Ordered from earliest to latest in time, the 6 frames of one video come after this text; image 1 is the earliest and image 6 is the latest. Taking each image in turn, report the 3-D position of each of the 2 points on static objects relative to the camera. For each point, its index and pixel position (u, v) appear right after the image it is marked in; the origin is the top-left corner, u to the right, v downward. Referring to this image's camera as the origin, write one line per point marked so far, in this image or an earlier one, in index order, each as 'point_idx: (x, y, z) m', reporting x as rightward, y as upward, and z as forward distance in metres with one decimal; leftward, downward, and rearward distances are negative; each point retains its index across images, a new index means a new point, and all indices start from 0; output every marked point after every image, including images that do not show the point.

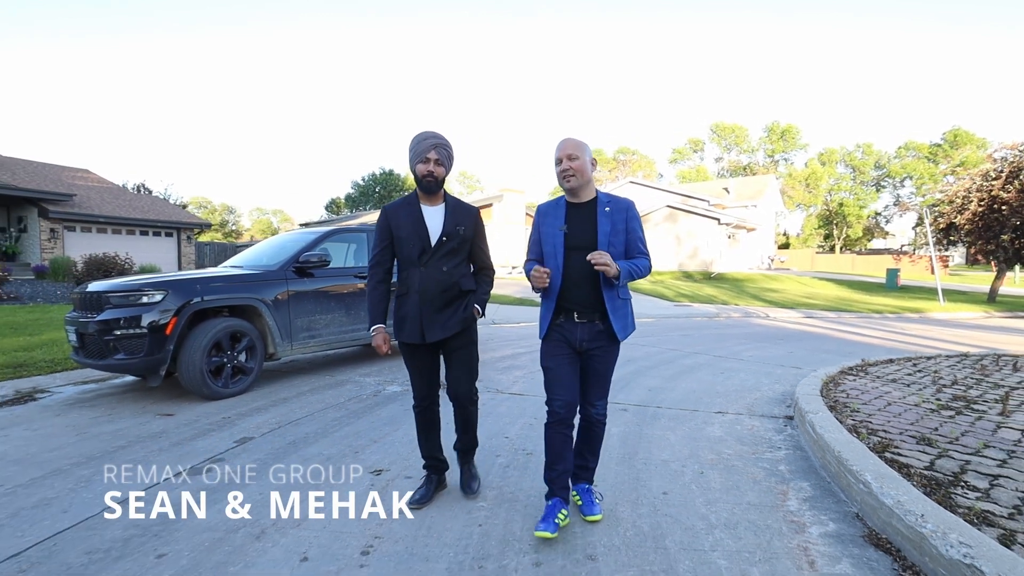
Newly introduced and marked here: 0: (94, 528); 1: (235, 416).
0: (-2.6, -1.5, +3.1) m
1: (-3.1, -1.4, +5.3) m
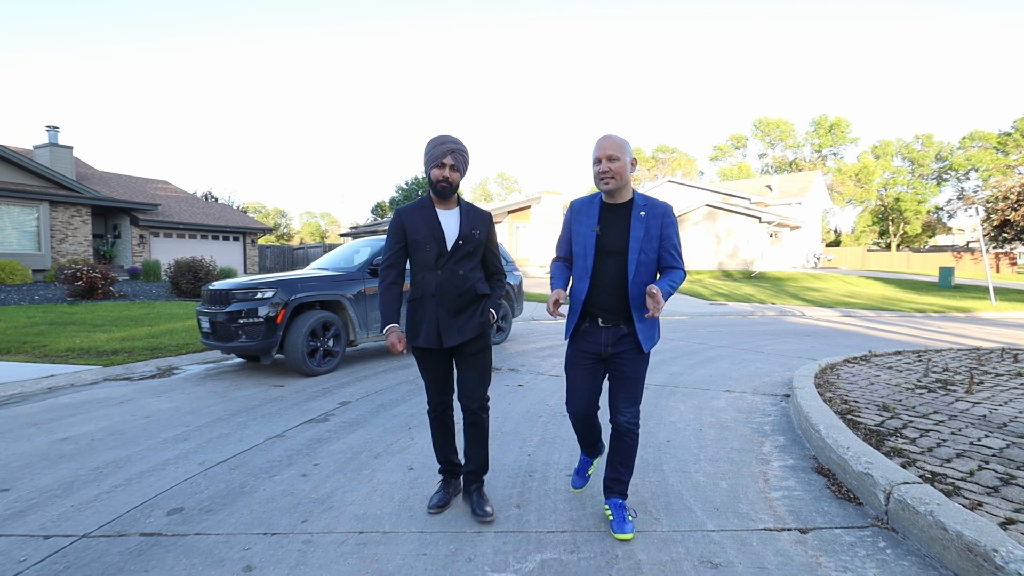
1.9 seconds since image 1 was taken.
0: (-2.3, -1.5, +4.4) m
1: (-2.5, -1.4, +6.7) m
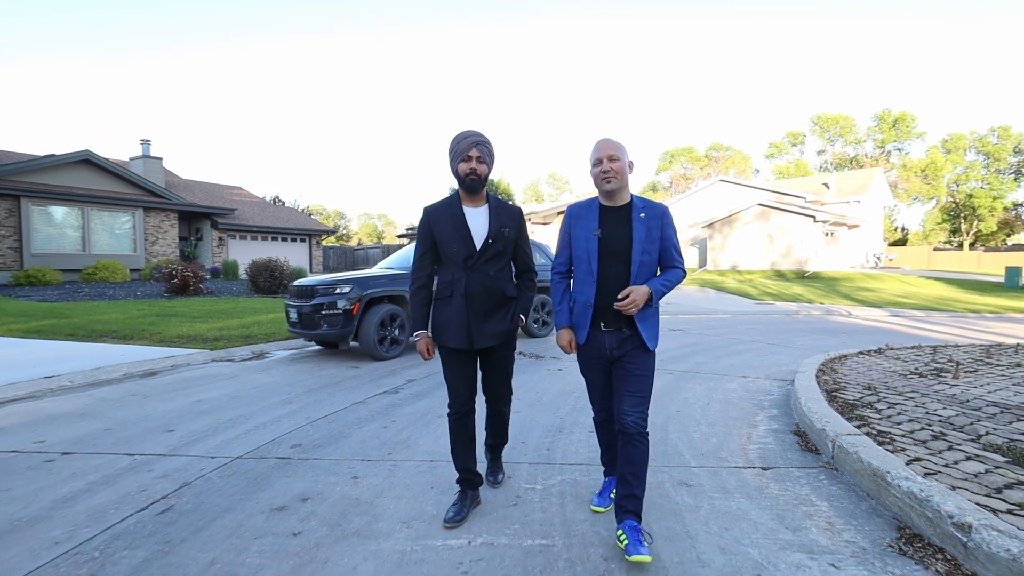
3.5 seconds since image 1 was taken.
0: (-1.9, -1.4, +5.6) m
1: (-1.9, -1.3, +7.9) m
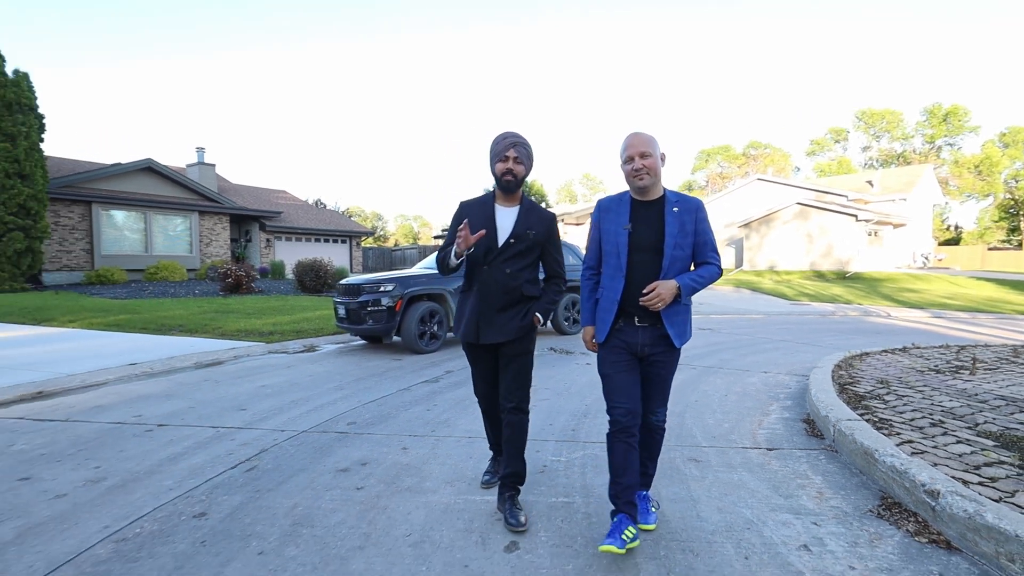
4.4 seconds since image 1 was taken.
0: (-1.5, -1.4, +6.2) m
1: (-1.3, -1.3, +8.5) m
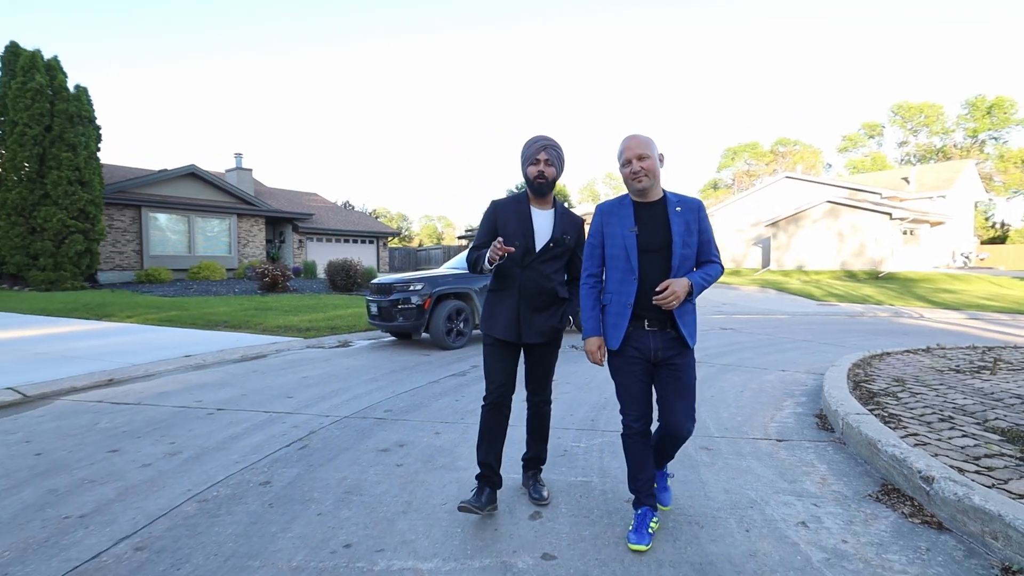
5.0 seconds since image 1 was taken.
0: (-1.1, -1.4, +6.6) m
1: (-0.9, -1.3, +8.9) m
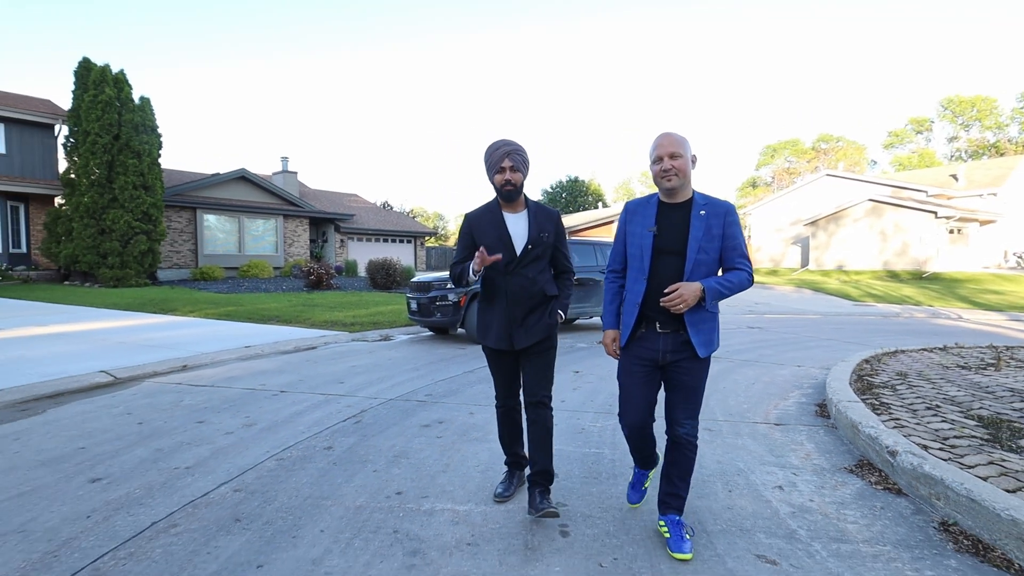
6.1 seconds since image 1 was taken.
0: (-0.7, -1.3, +7.3) m
1: (-0.3, -1.3, +9.5) m
